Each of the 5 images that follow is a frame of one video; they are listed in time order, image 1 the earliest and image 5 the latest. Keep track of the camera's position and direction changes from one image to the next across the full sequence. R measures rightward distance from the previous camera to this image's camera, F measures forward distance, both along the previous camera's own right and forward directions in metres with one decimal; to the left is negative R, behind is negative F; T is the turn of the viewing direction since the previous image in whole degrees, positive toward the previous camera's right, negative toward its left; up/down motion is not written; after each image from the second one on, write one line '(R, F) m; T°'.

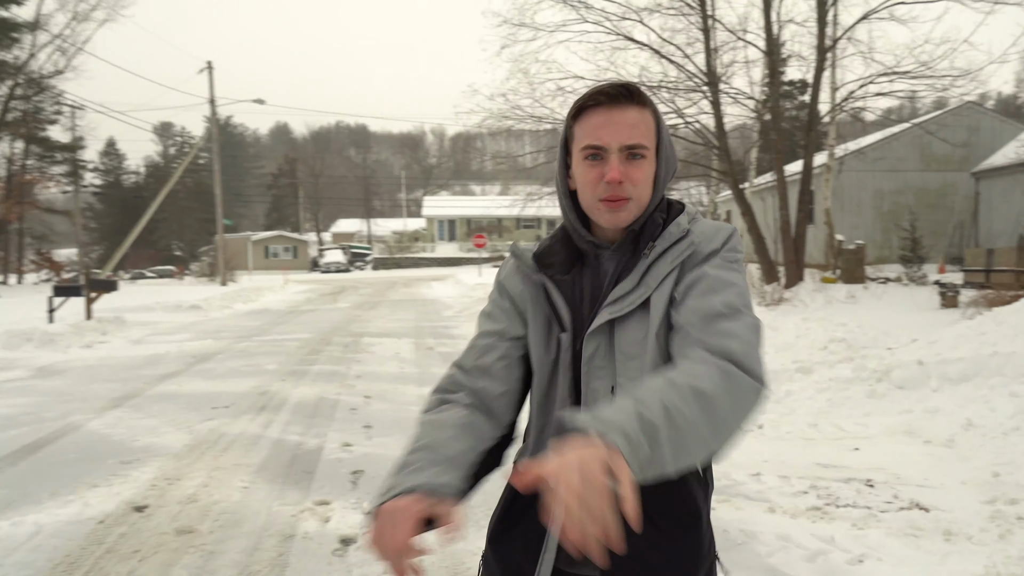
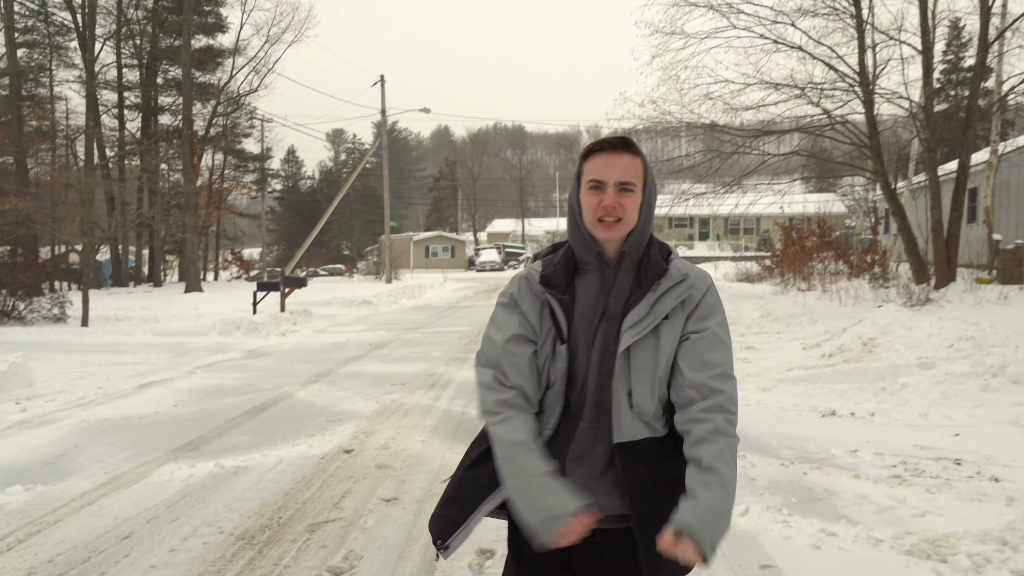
(+0.2, -1.0) m; -11°
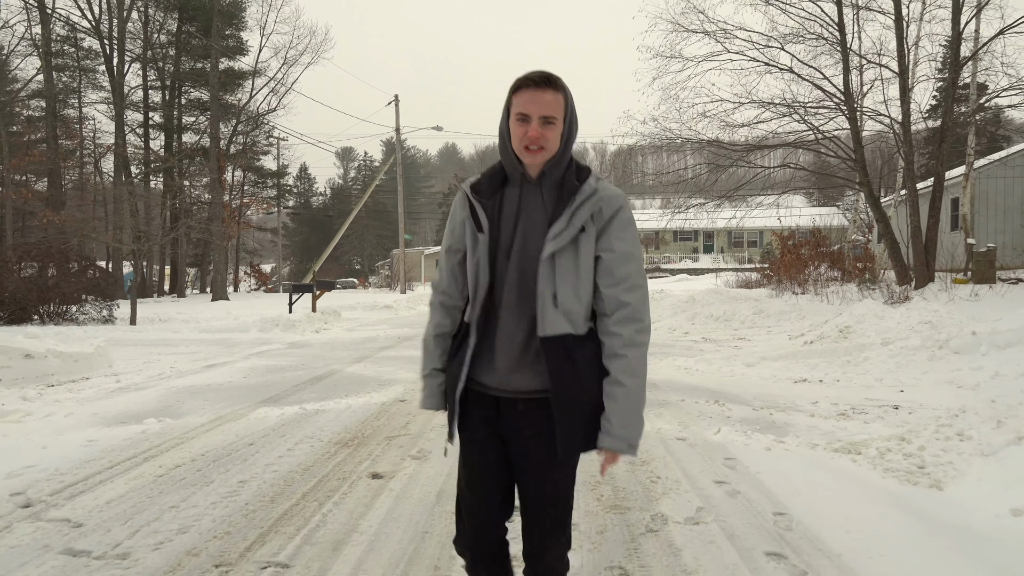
(-0.1, -1.3) m; 0°
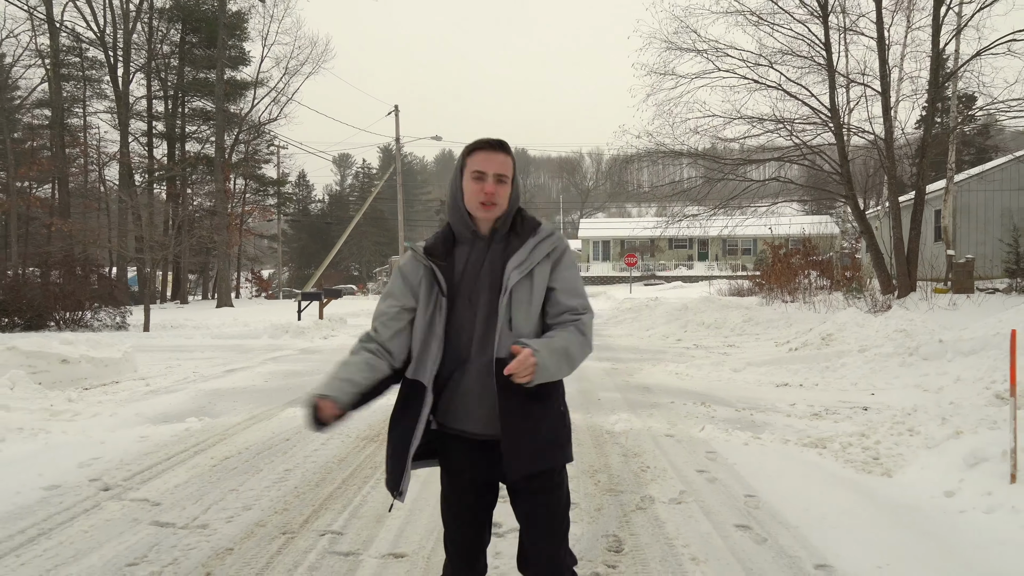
(-0.1, -0.7) m; 0°
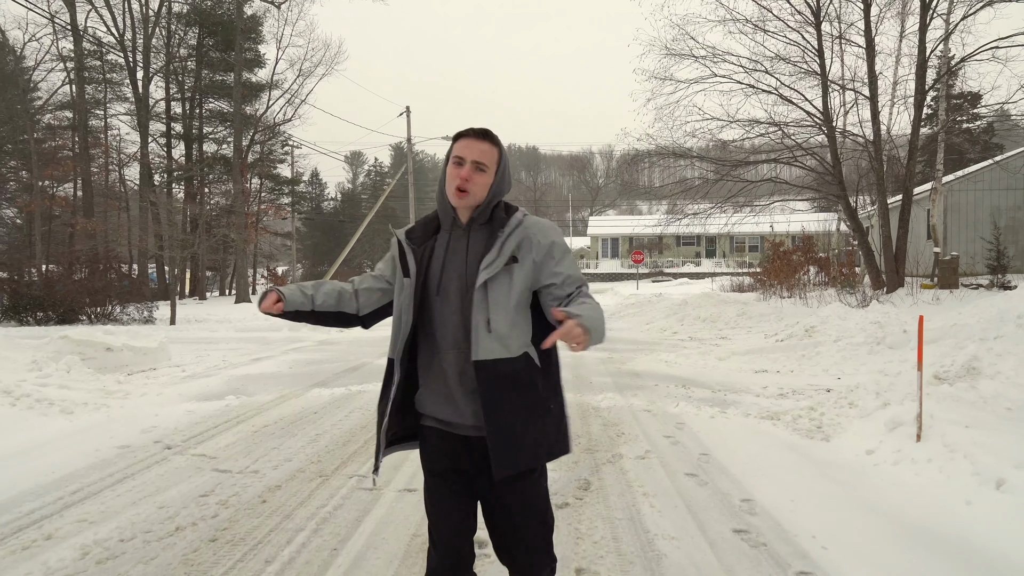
(+0.1, -0.9) m; -1°
